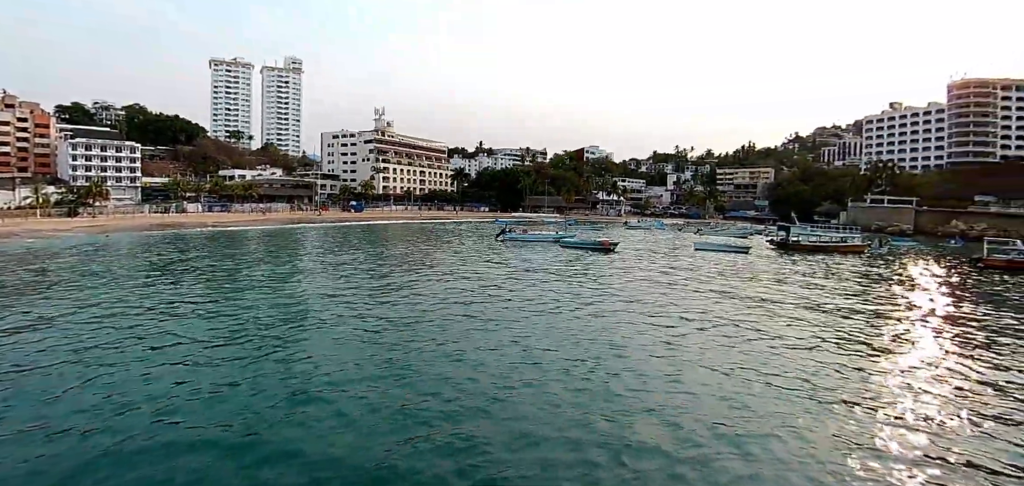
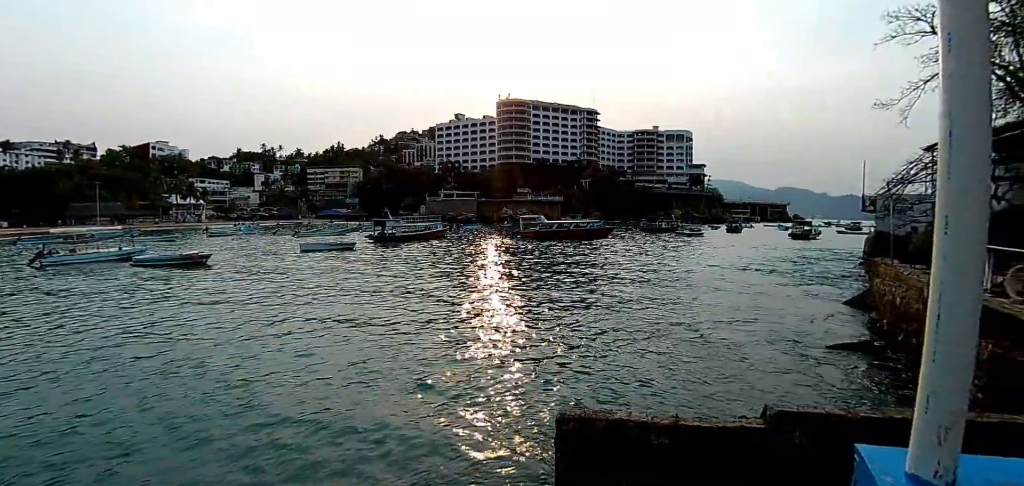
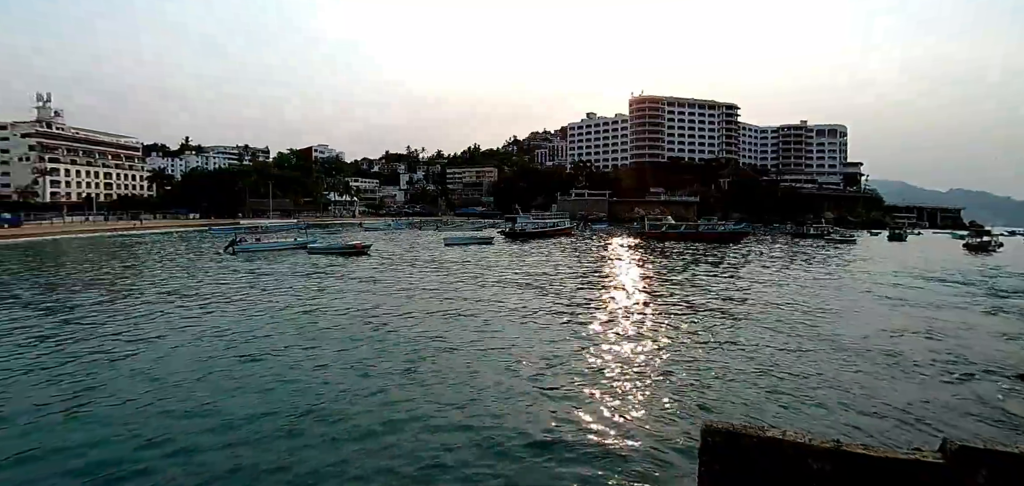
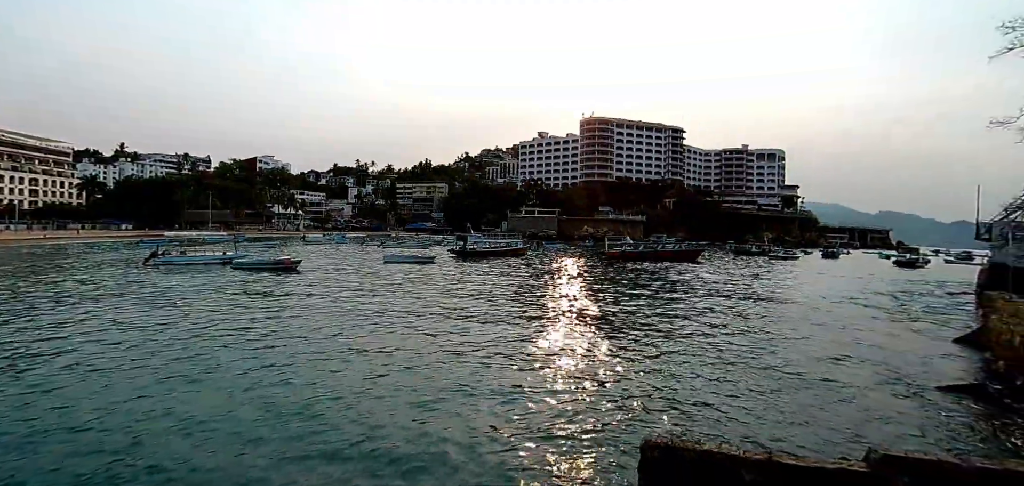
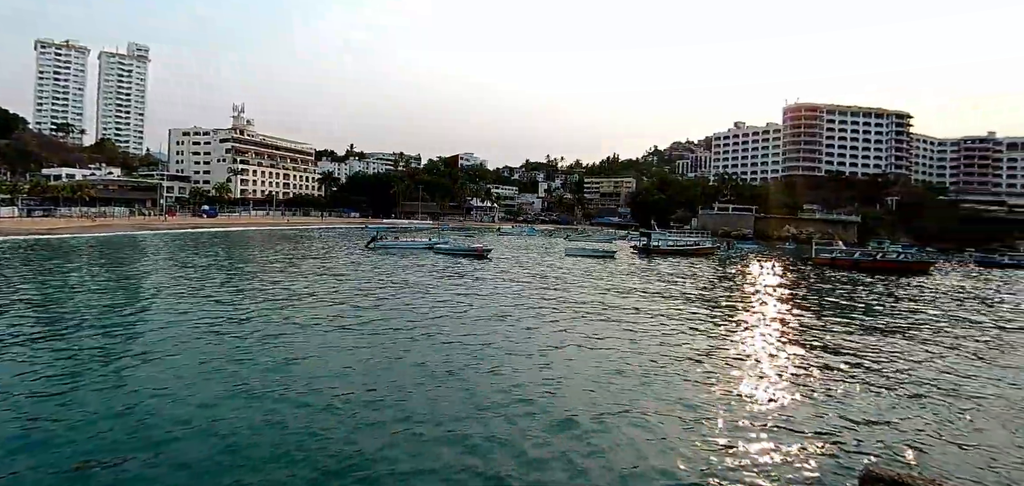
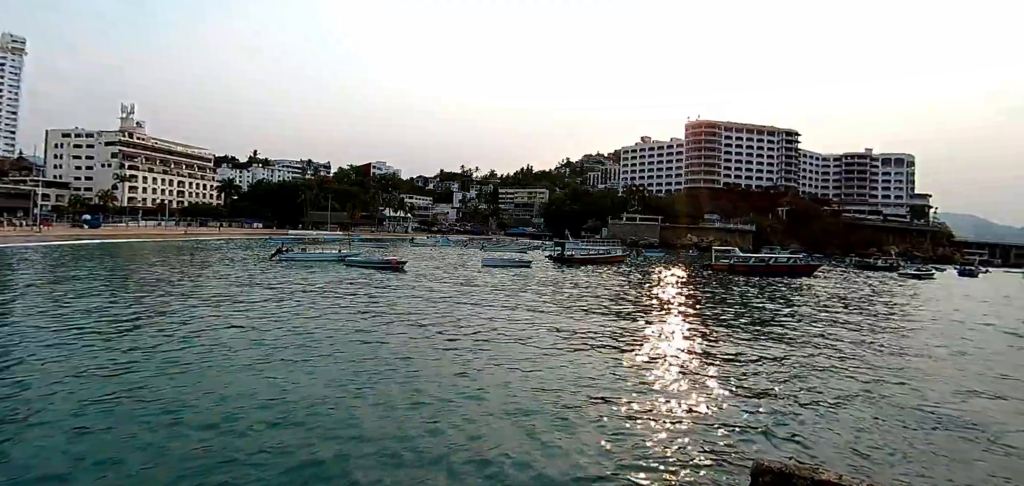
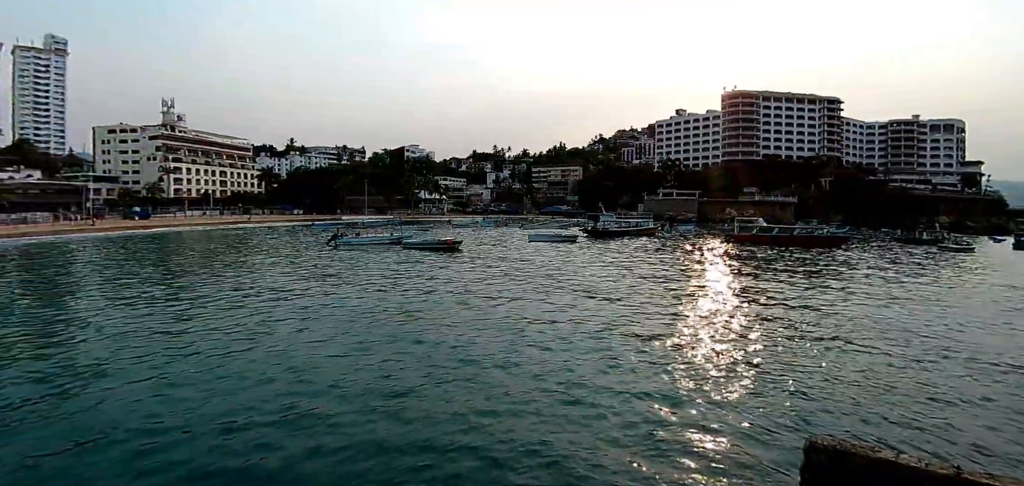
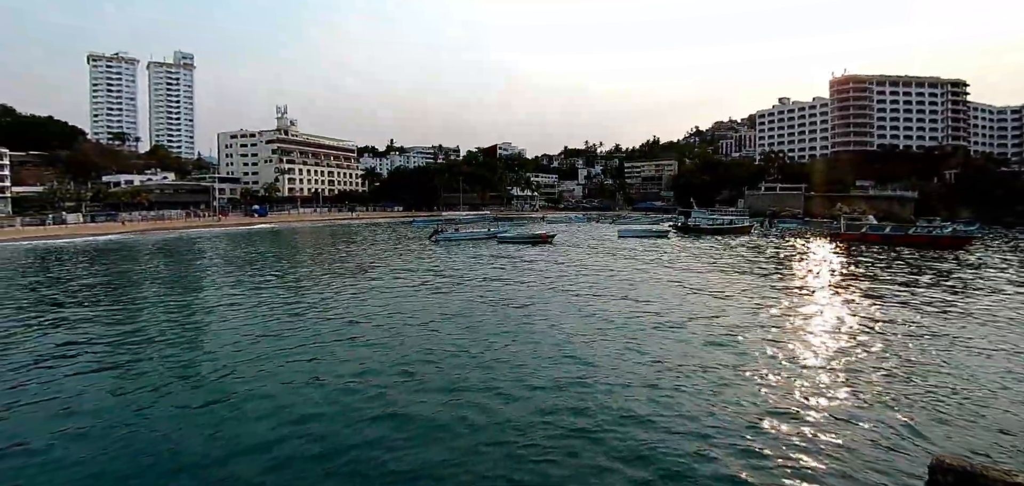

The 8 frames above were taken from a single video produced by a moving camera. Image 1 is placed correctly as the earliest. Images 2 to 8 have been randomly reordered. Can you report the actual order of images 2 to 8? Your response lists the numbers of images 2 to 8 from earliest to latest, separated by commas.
5, 6, 4, 2, 3, 7, 8
